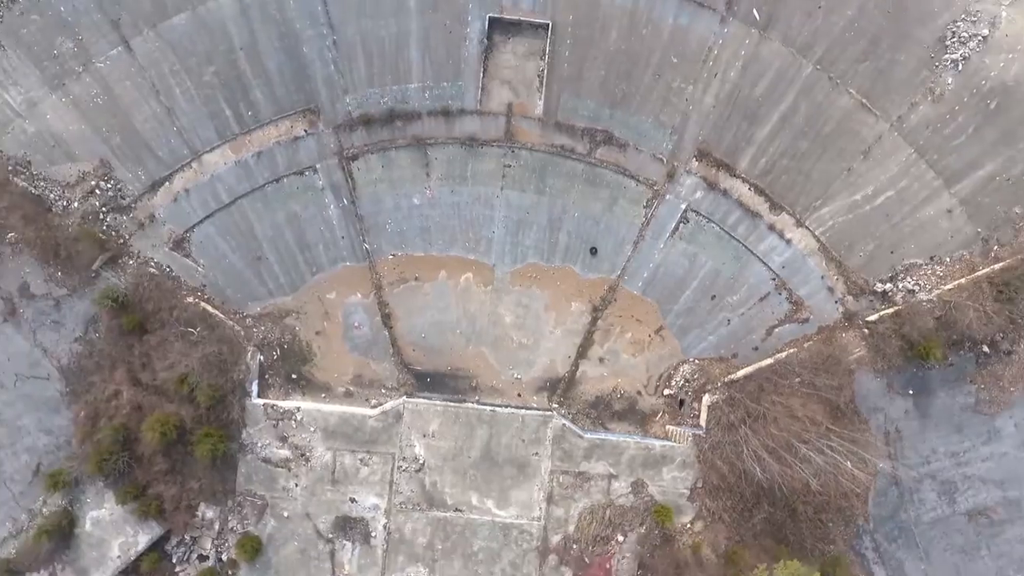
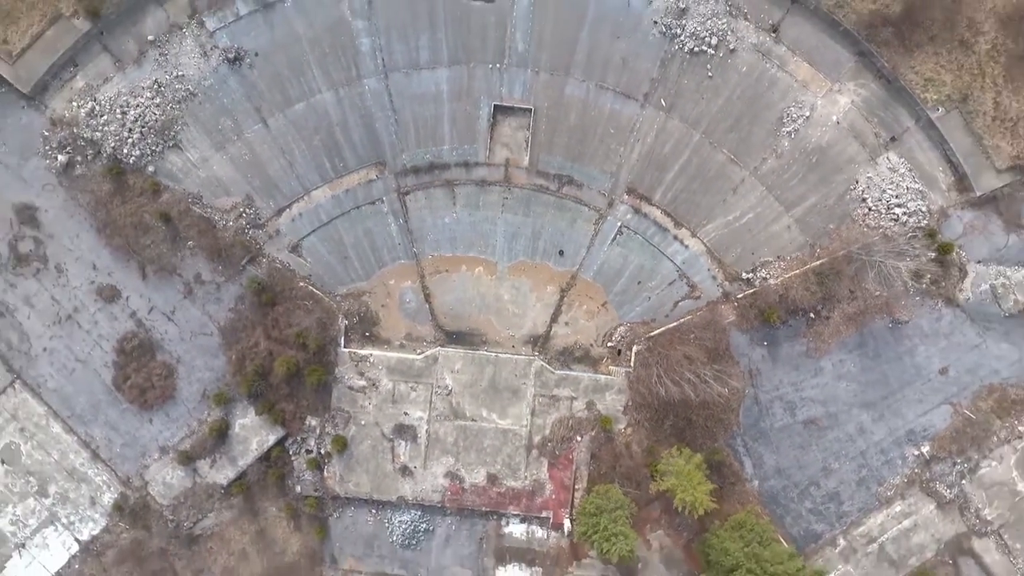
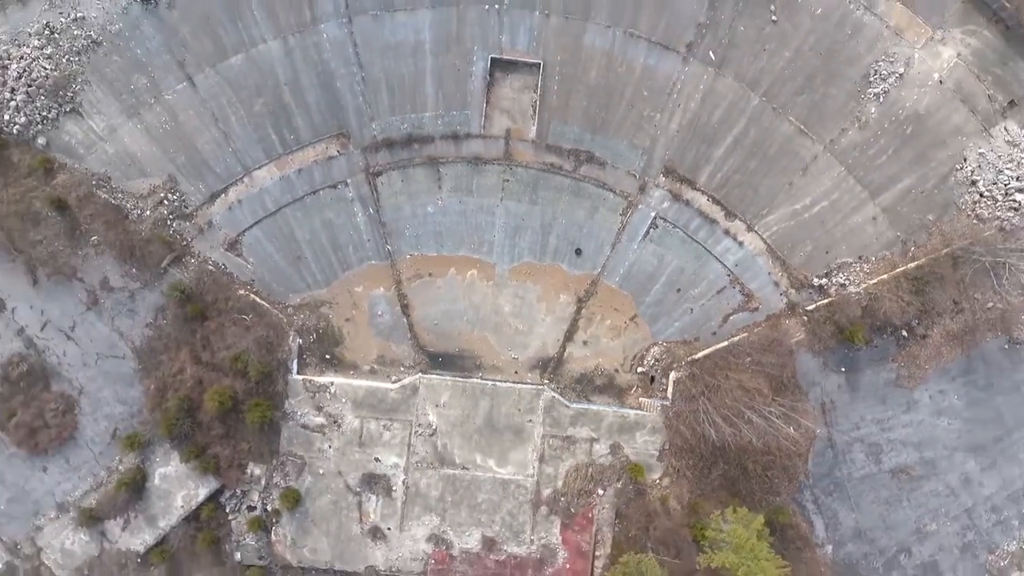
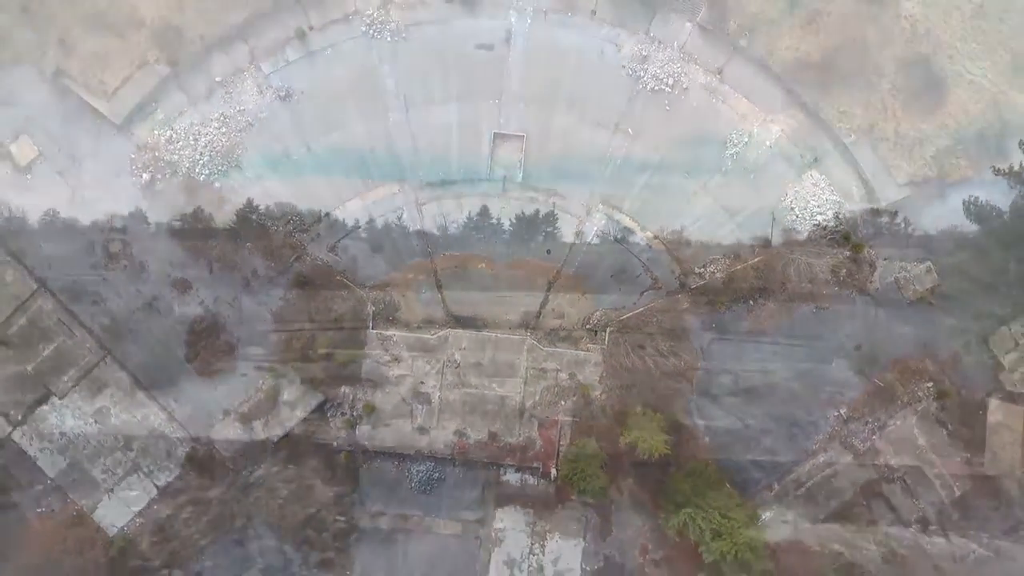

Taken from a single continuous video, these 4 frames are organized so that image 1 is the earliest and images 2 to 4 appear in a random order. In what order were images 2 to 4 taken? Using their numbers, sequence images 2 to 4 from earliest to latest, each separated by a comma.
3, 2, 4
